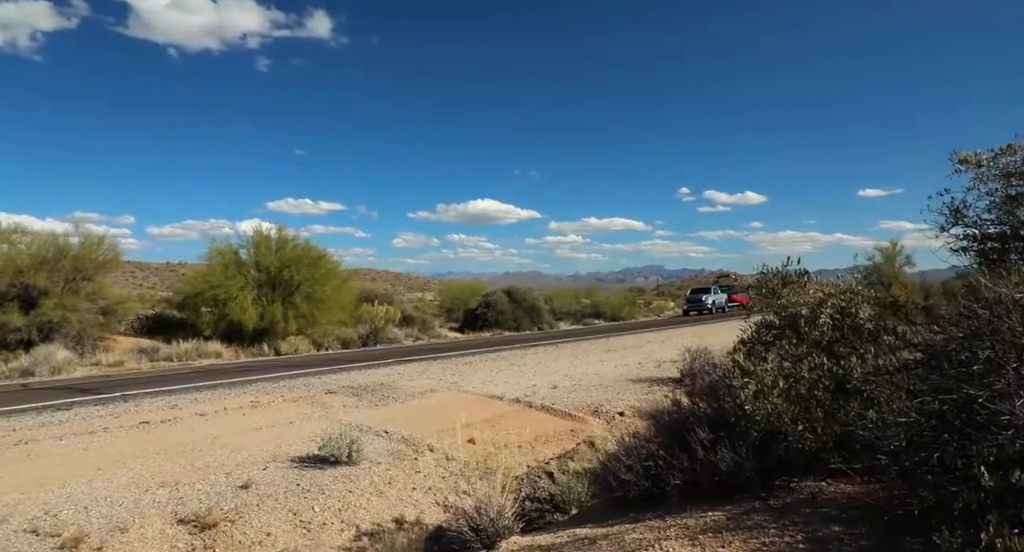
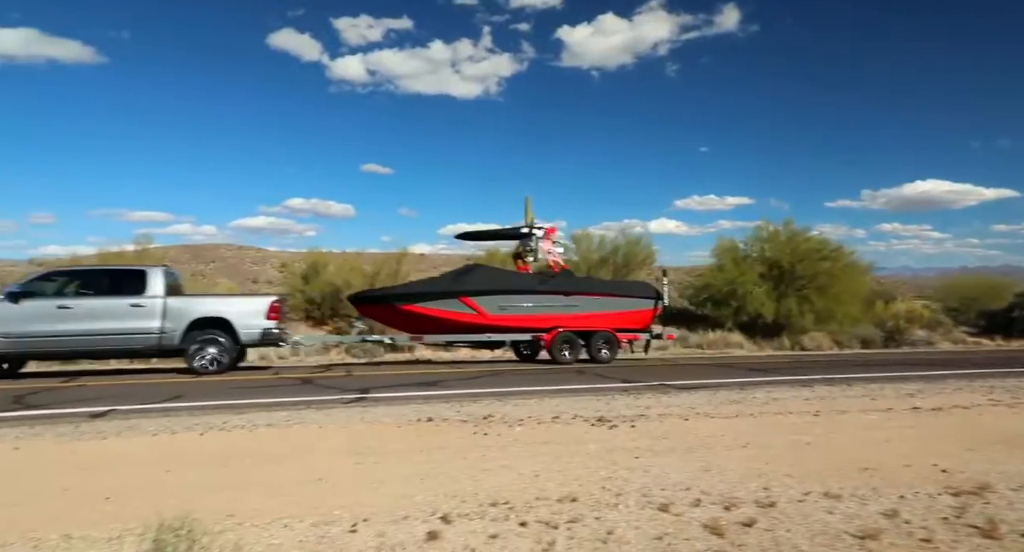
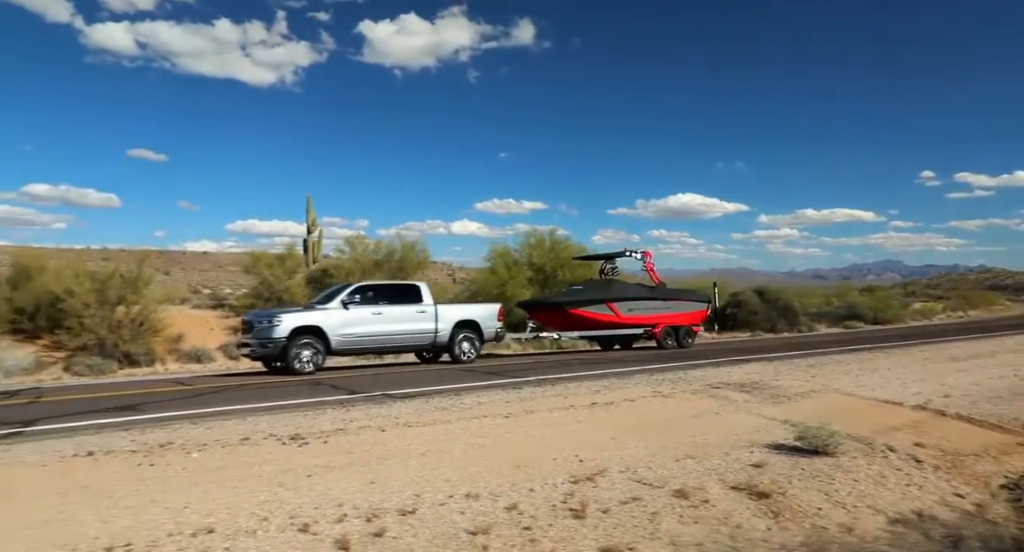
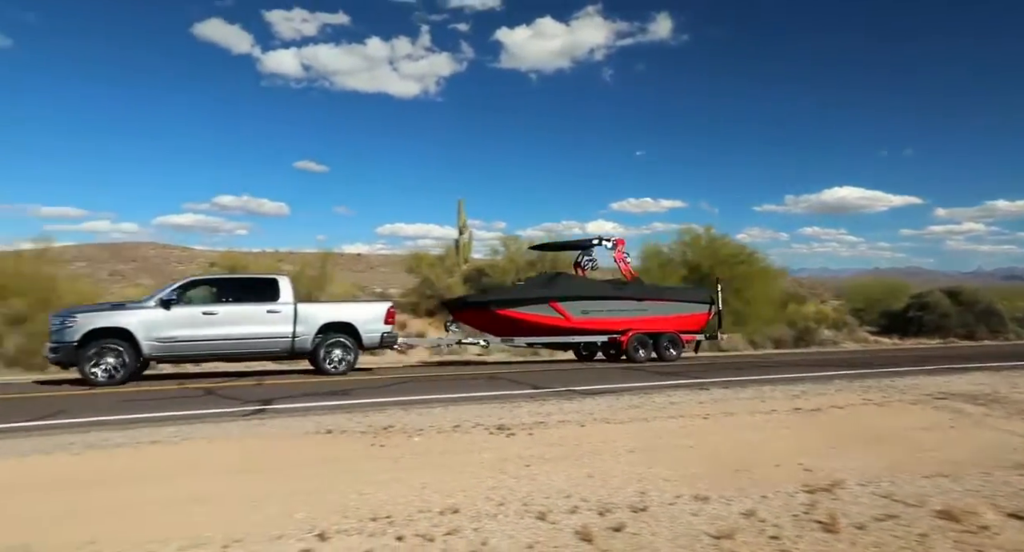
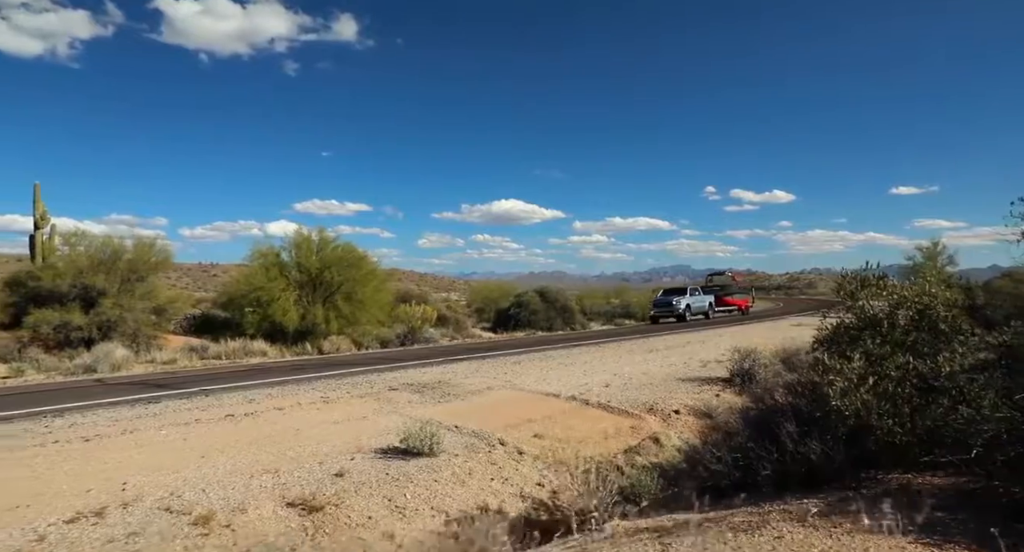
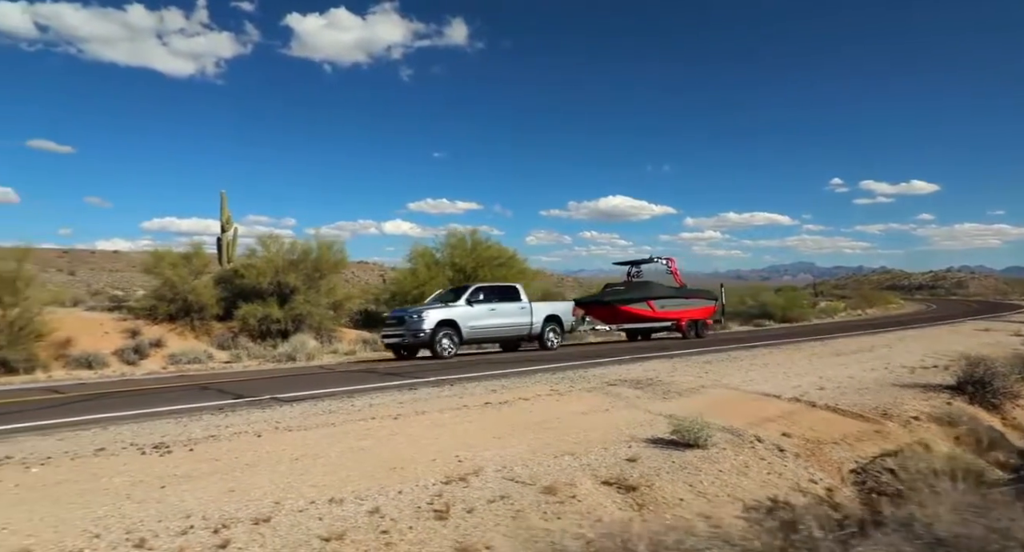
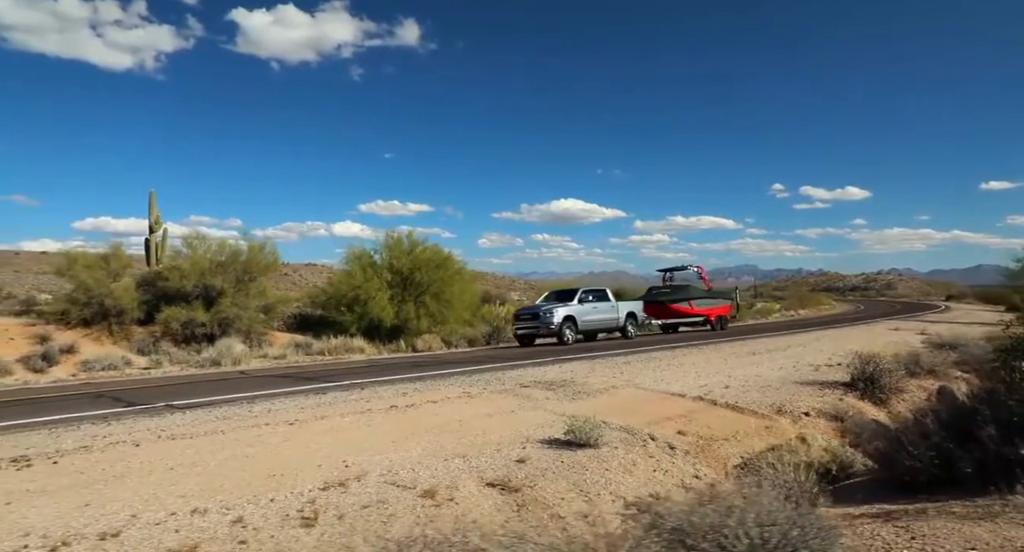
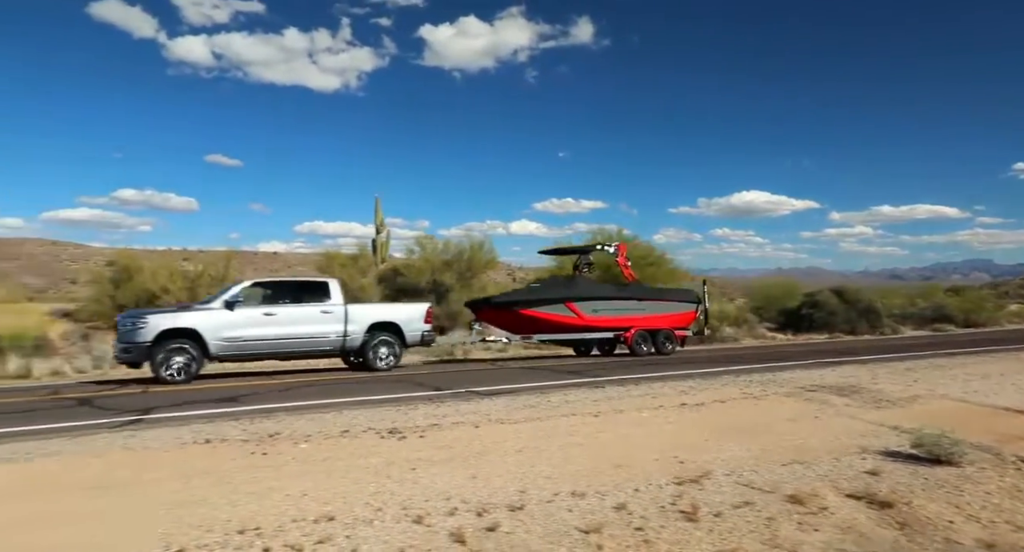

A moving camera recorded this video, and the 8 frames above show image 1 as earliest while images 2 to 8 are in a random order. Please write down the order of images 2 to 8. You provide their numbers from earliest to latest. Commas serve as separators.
5, 7, 6, 3, 8, 4, 2
